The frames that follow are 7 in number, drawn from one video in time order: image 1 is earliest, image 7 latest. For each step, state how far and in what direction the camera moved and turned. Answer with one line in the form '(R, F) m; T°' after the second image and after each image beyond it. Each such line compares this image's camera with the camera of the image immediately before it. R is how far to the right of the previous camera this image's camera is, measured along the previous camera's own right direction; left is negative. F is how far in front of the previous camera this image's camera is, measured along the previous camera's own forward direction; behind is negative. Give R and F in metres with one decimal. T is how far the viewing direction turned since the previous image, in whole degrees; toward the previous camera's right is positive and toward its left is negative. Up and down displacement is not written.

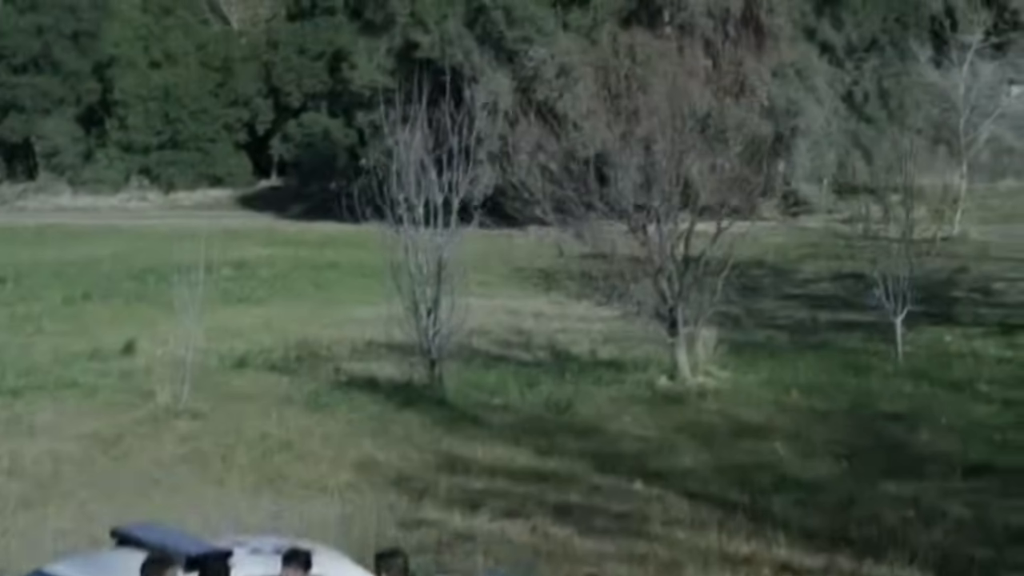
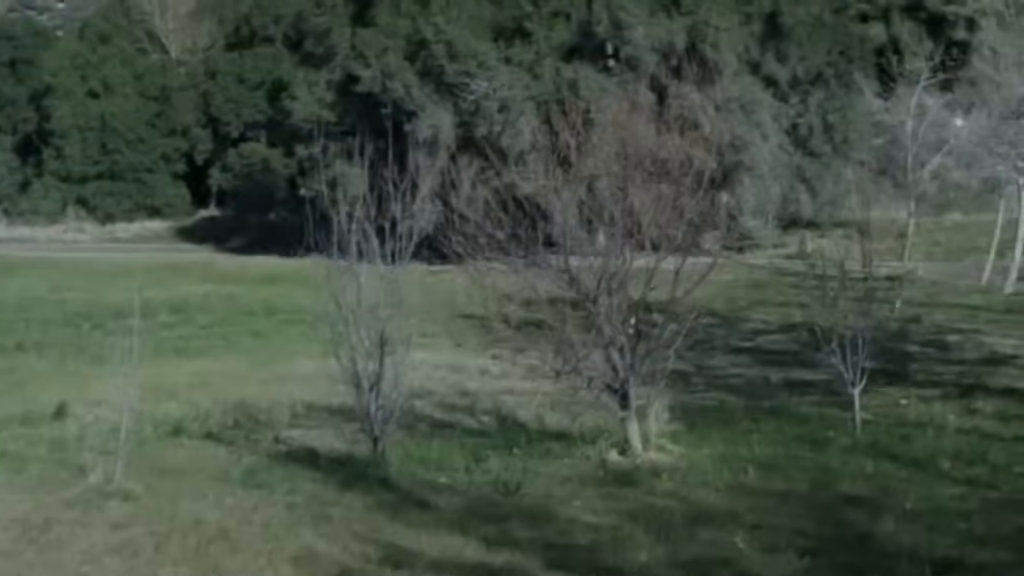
(0.0, +0.3) m; +1°
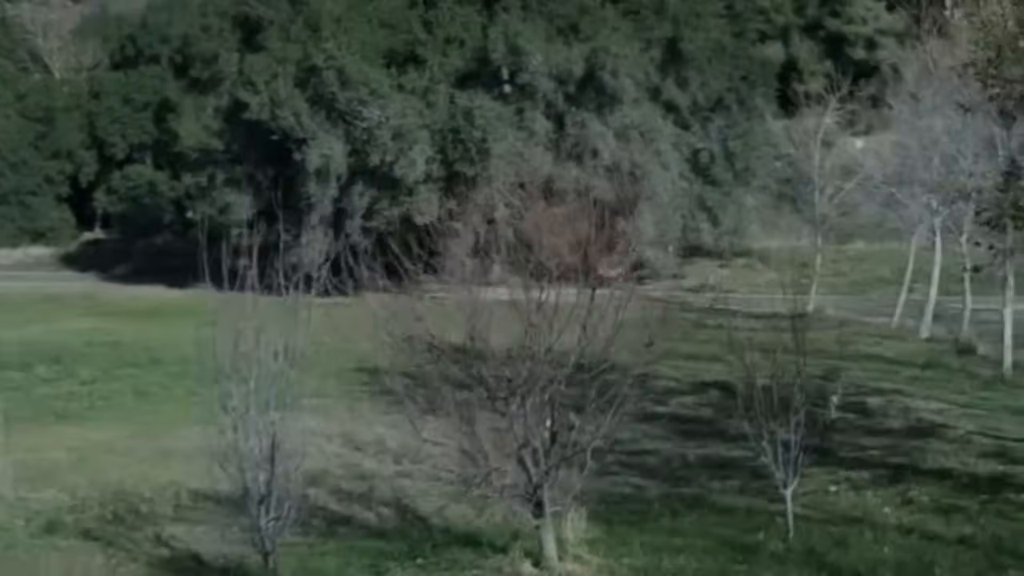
(0.0, +0.7) m; +2°
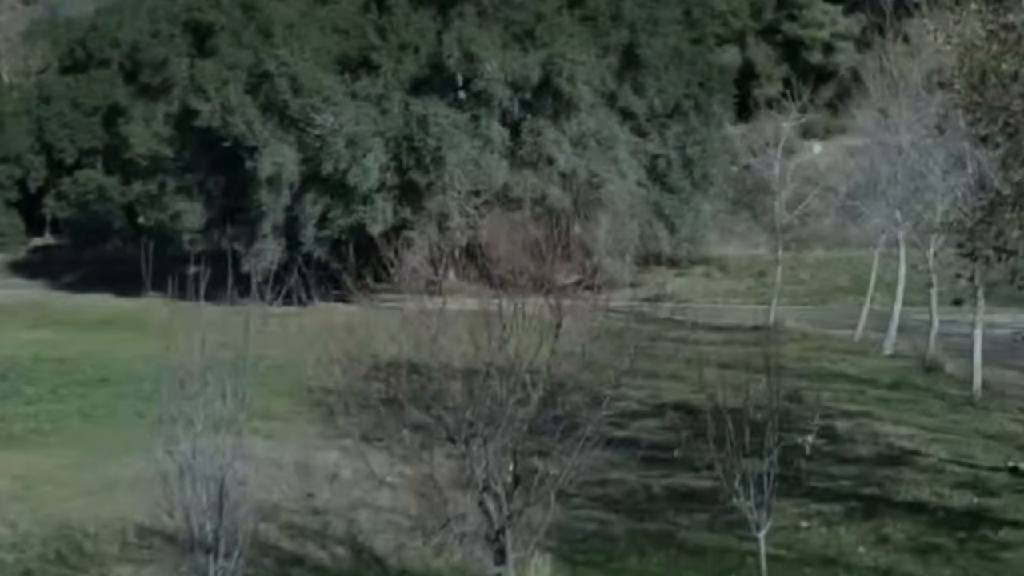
(0.0, +0.3) m; +1°
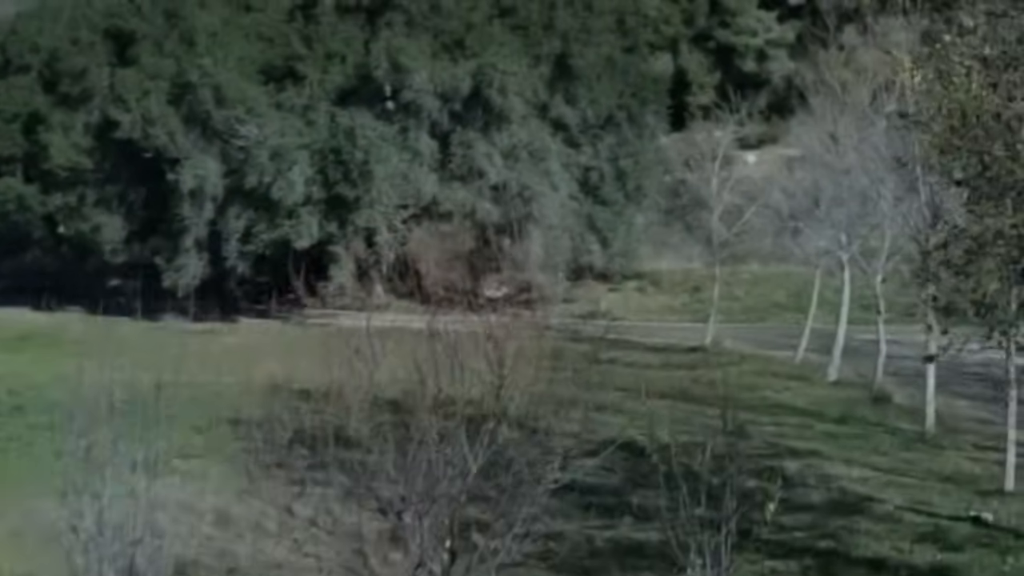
(0.0, +0.6) m; +1°
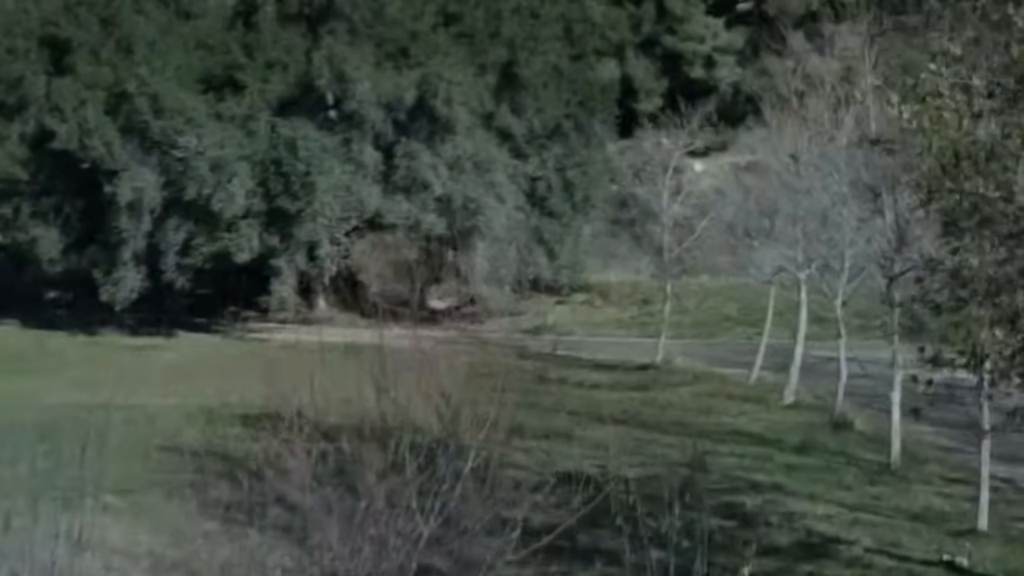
(0.0, +0.5) m; +1°
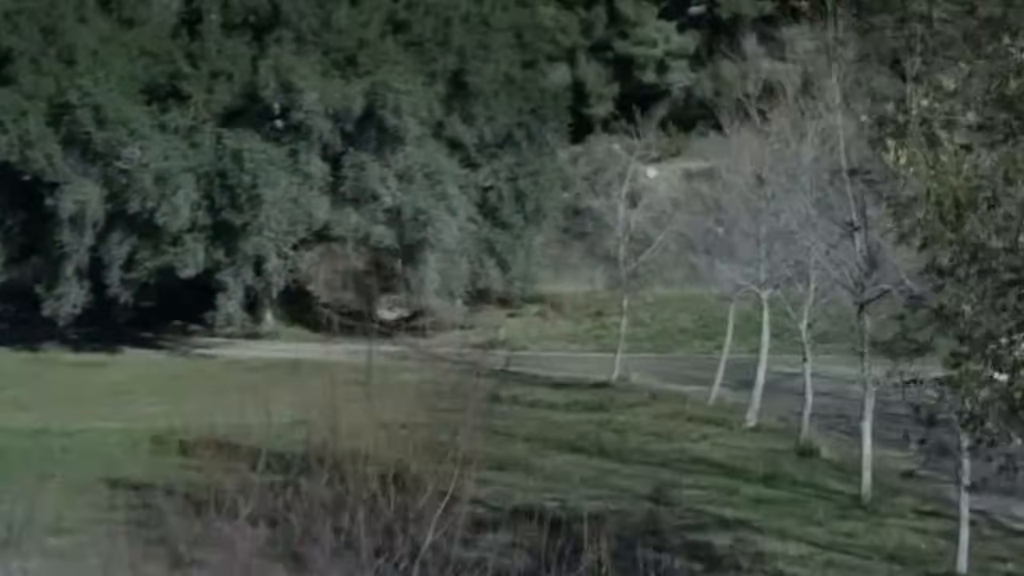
(0.0, +0.5) m; +1°
